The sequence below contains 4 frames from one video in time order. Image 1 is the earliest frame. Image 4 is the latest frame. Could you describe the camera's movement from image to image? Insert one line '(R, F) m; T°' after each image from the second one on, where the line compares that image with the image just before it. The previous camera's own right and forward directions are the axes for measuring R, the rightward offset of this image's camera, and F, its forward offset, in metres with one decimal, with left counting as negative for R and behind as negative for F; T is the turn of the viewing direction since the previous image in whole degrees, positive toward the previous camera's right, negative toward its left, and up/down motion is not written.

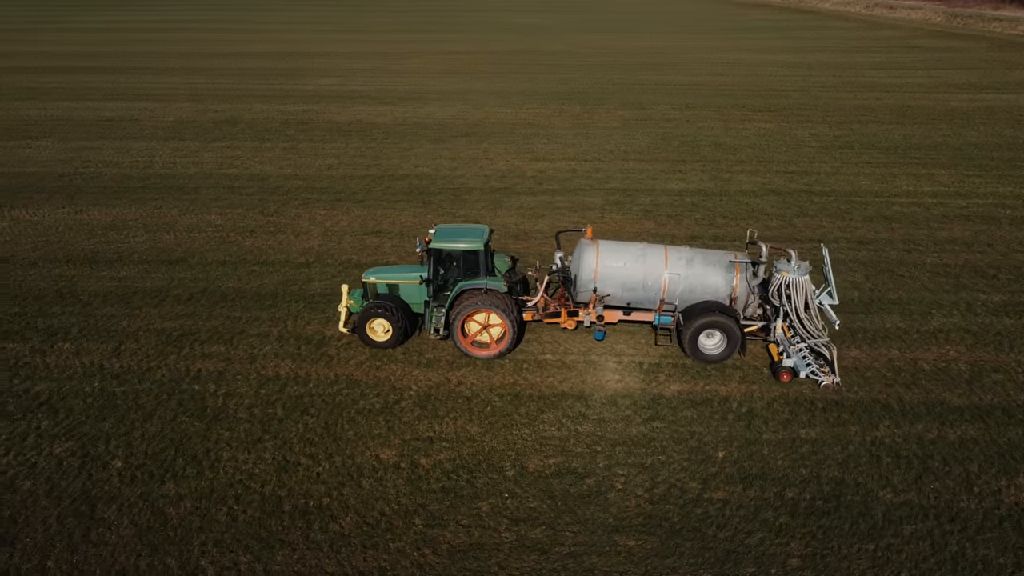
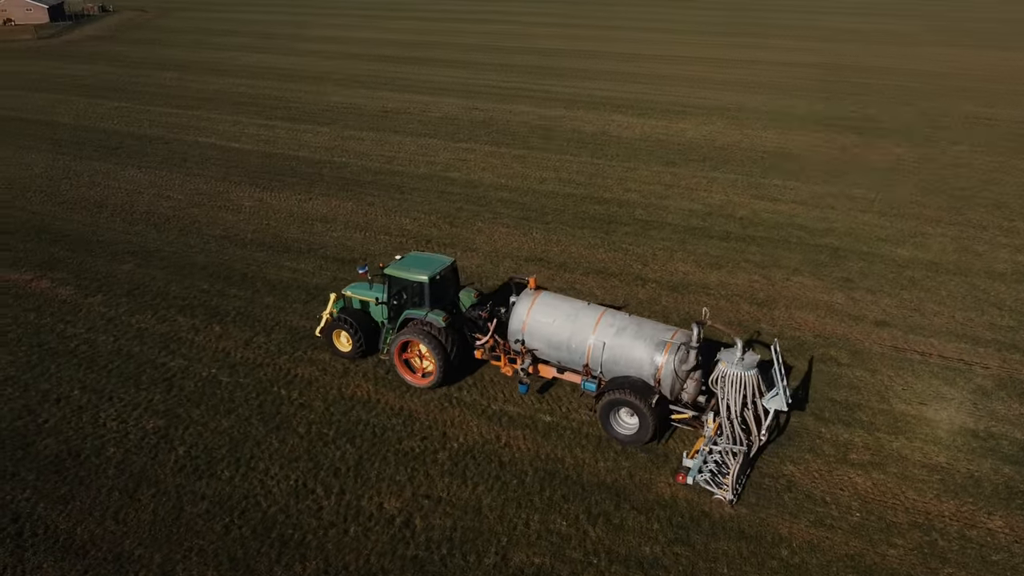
(+3.1, +1.2) m; -22°
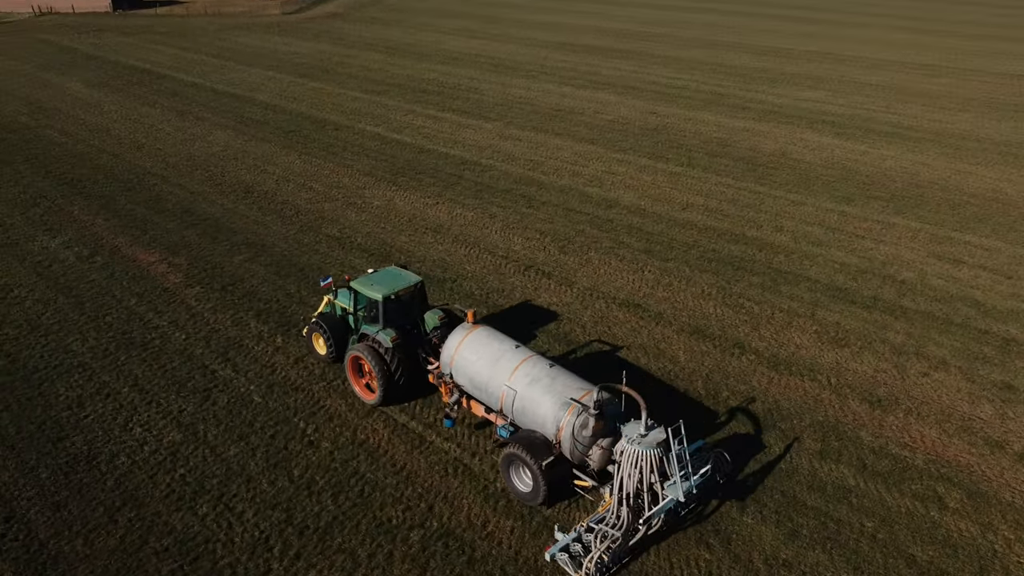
(+2.4, +1.6) m; -16°
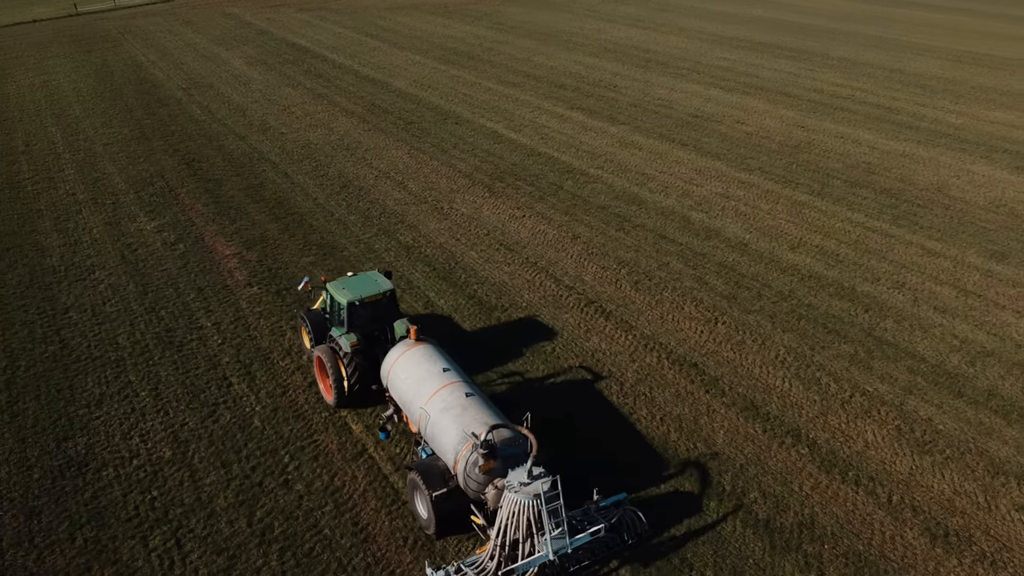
(+2.2, +1.4) m; -12°
